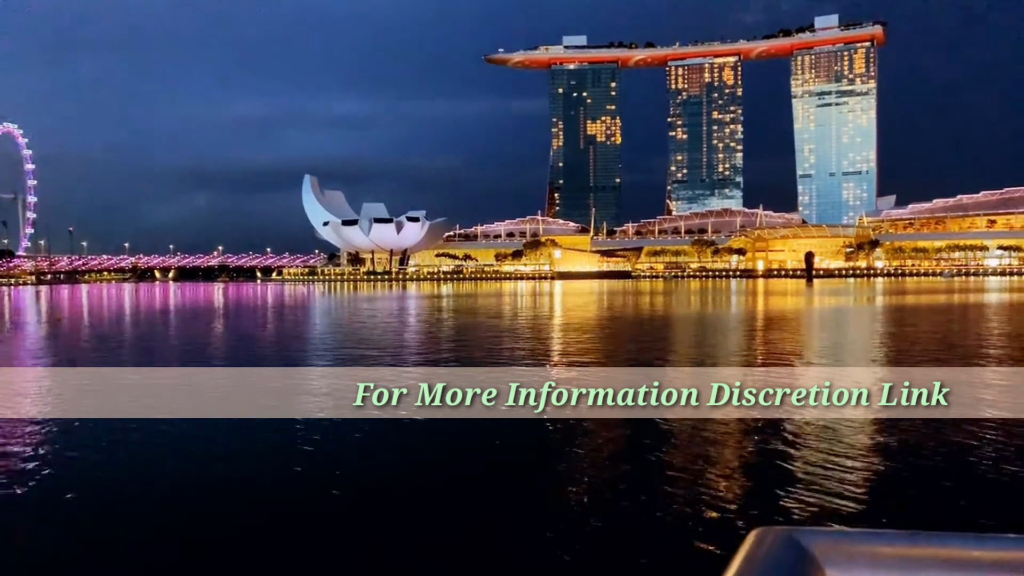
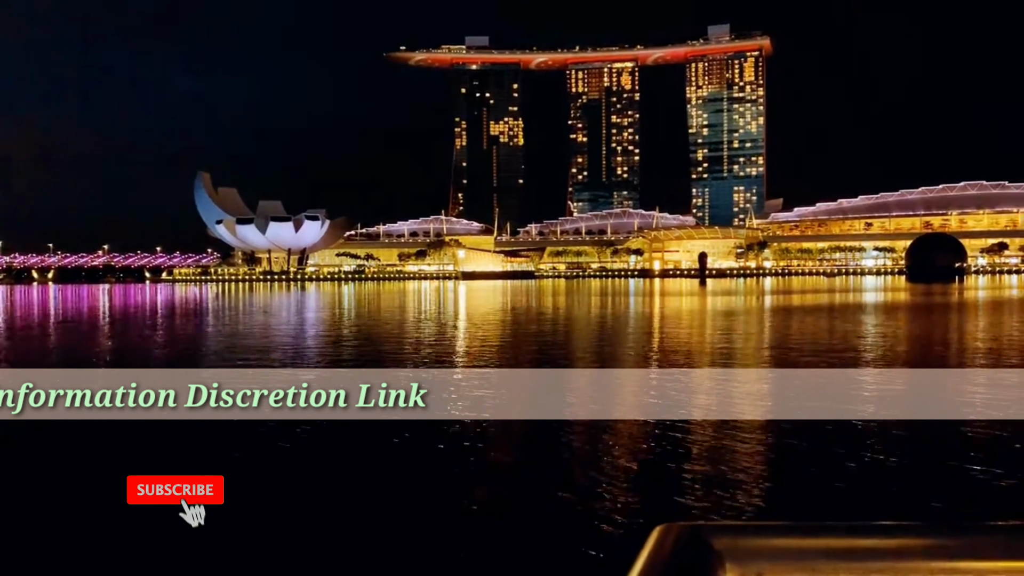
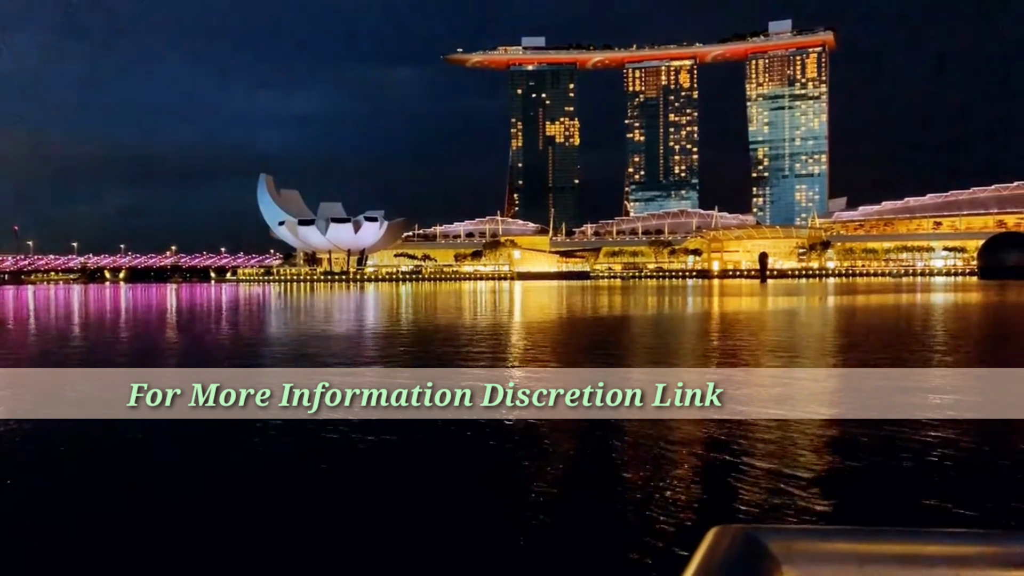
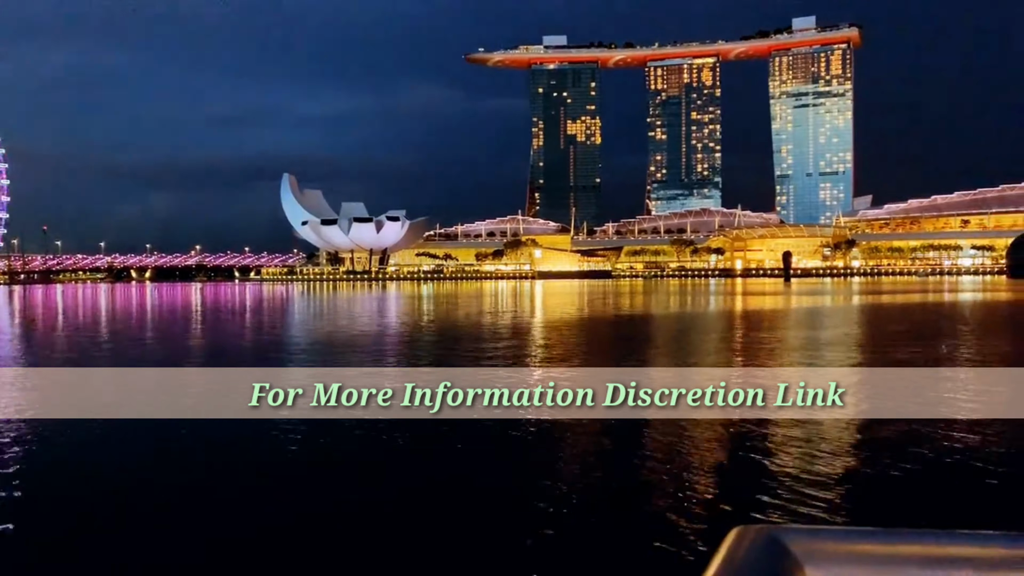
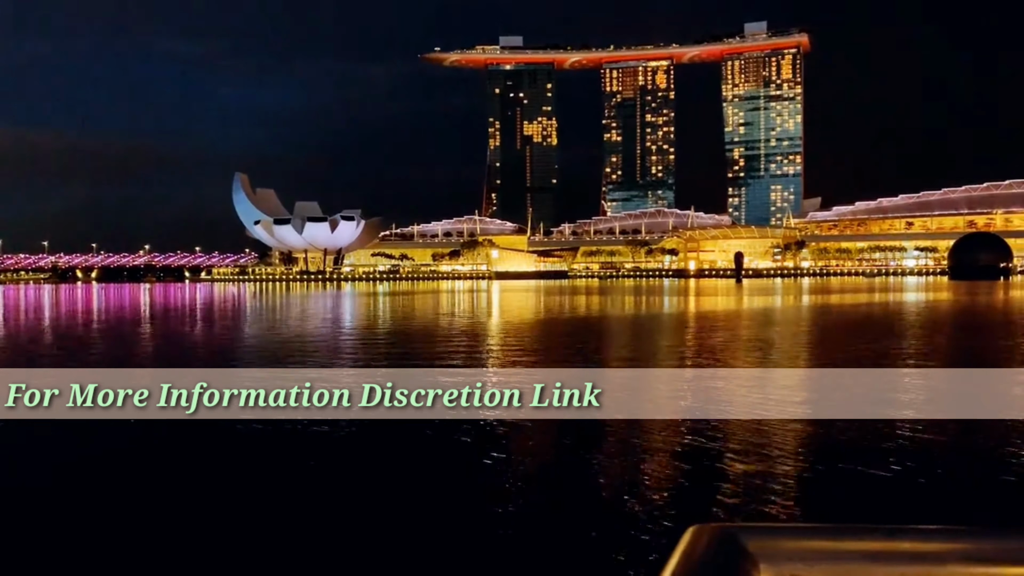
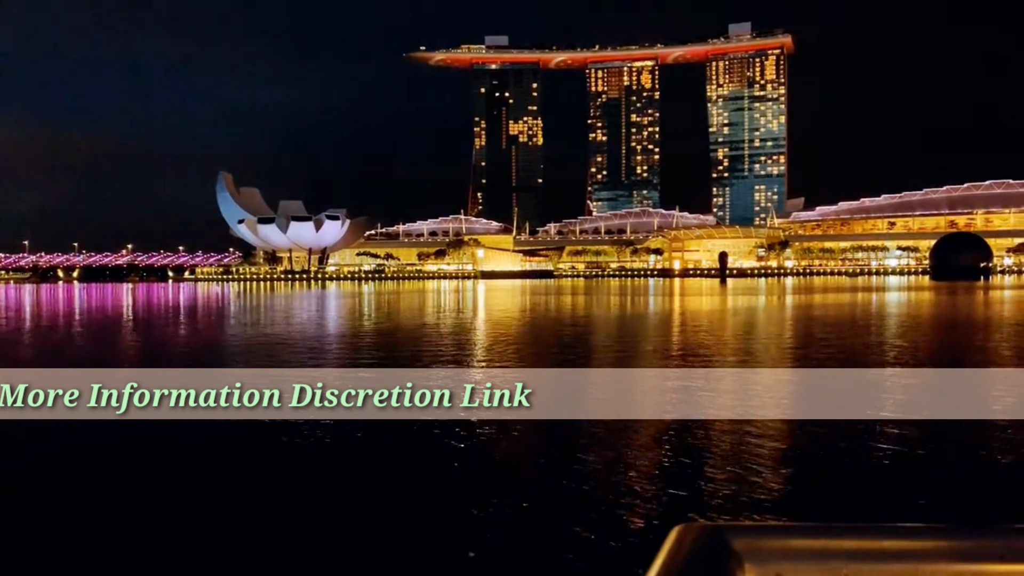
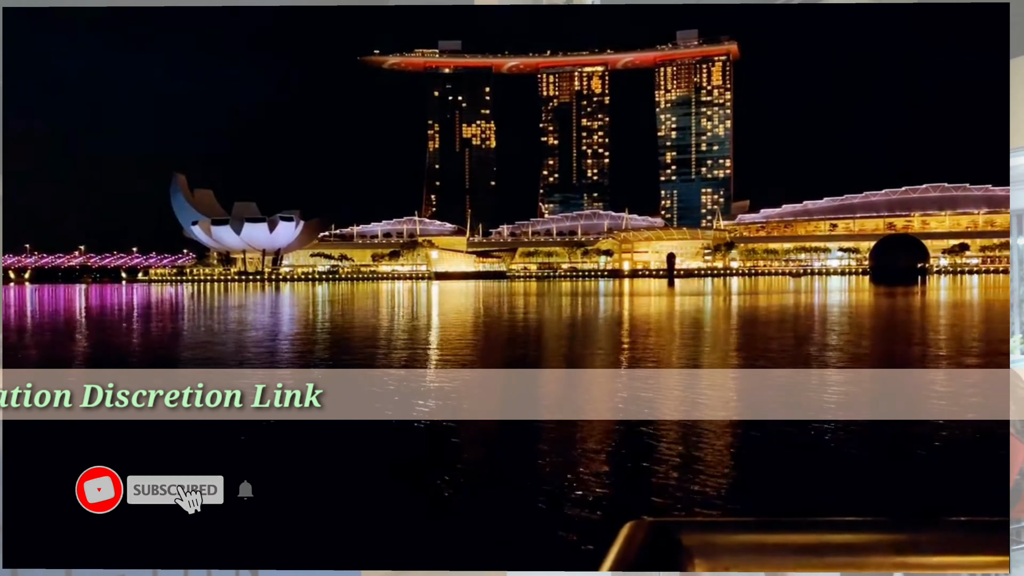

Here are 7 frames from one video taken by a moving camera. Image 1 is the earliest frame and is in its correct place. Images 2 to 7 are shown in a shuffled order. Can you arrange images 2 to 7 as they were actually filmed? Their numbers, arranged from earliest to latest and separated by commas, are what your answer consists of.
4, 3, 5, 6, 2, 7
